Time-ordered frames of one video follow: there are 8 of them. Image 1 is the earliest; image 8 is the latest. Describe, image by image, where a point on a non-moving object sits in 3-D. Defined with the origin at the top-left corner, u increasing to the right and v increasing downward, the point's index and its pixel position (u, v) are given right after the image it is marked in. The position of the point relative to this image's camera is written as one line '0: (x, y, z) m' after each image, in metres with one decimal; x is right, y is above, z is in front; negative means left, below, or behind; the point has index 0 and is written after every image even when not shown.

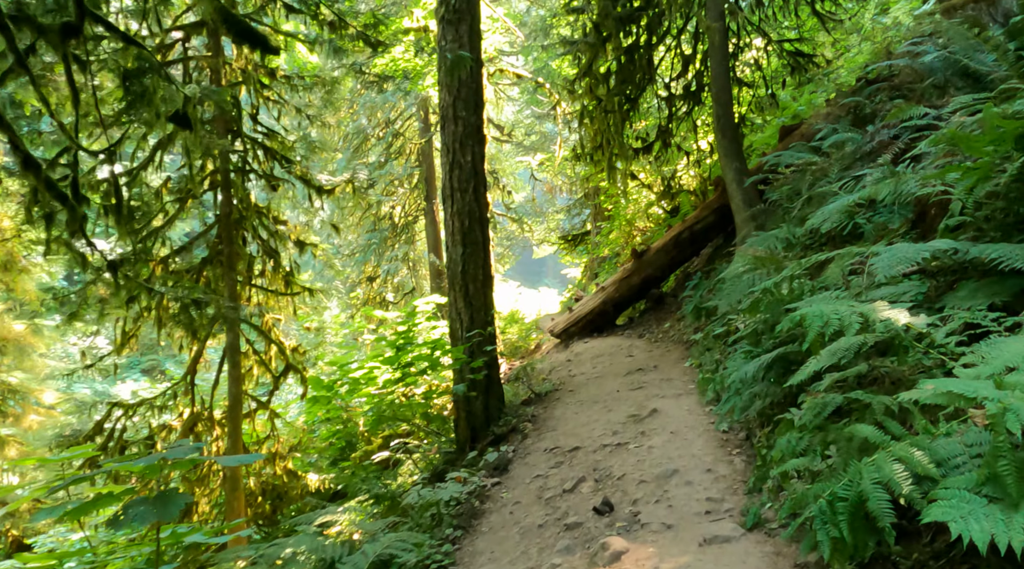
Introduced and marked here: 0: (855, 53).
0: (+5.1, +3.5, +11.4) m
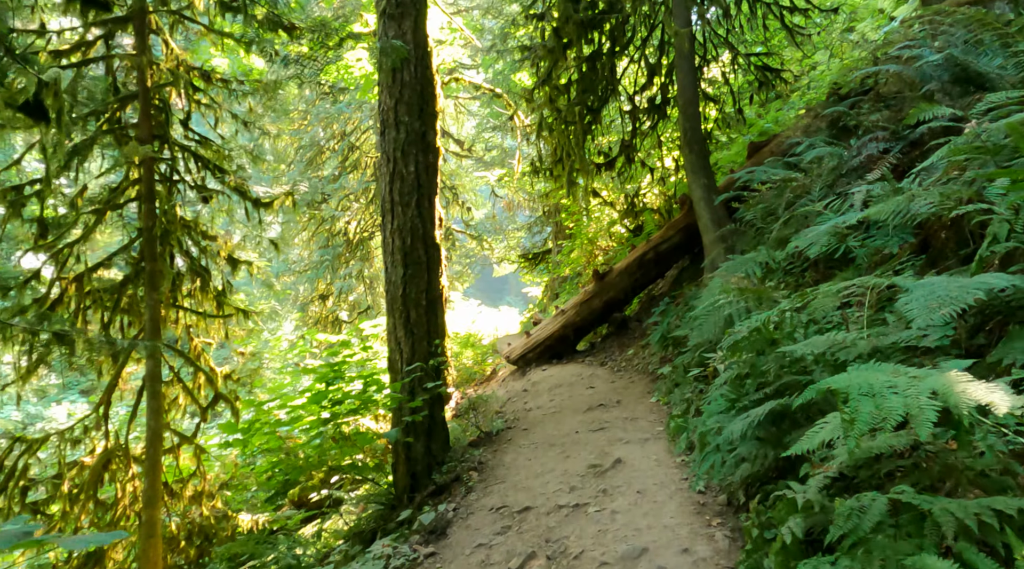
0: (+4.5, +3.1, +11.0) m
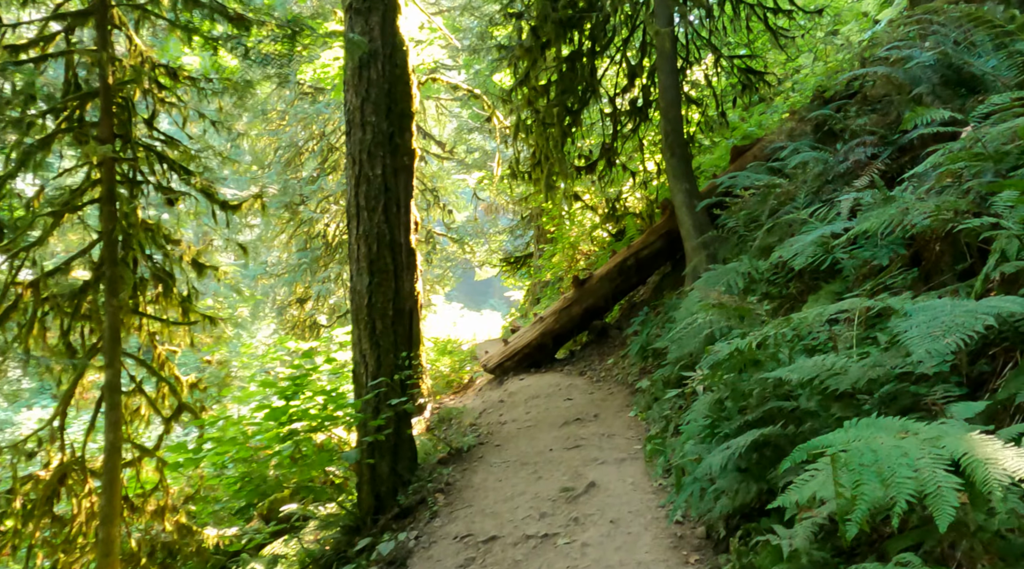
0: (+4.2, +3.0, +10.9) m
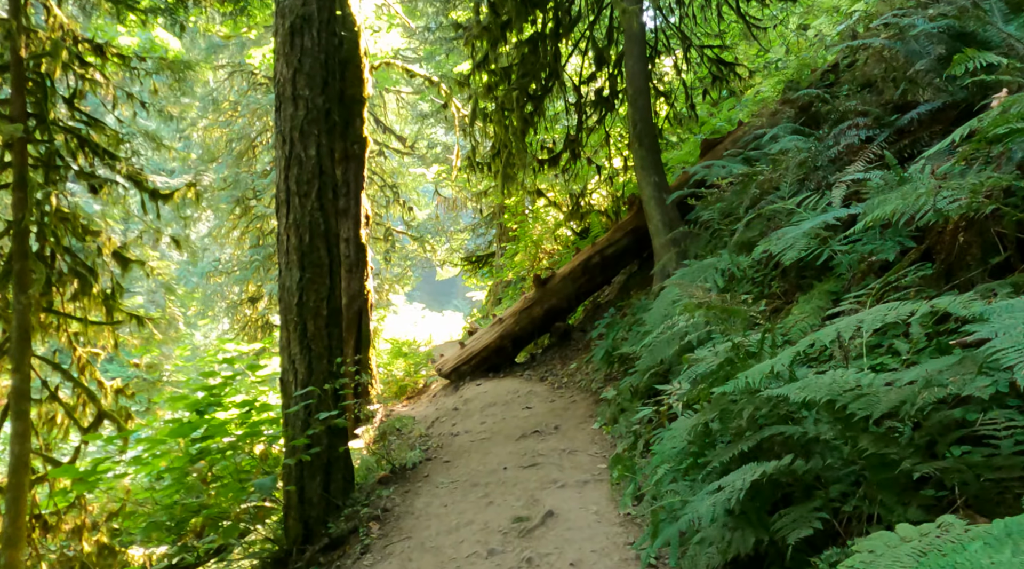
0: (+3.7, +3.0, +10.4) m
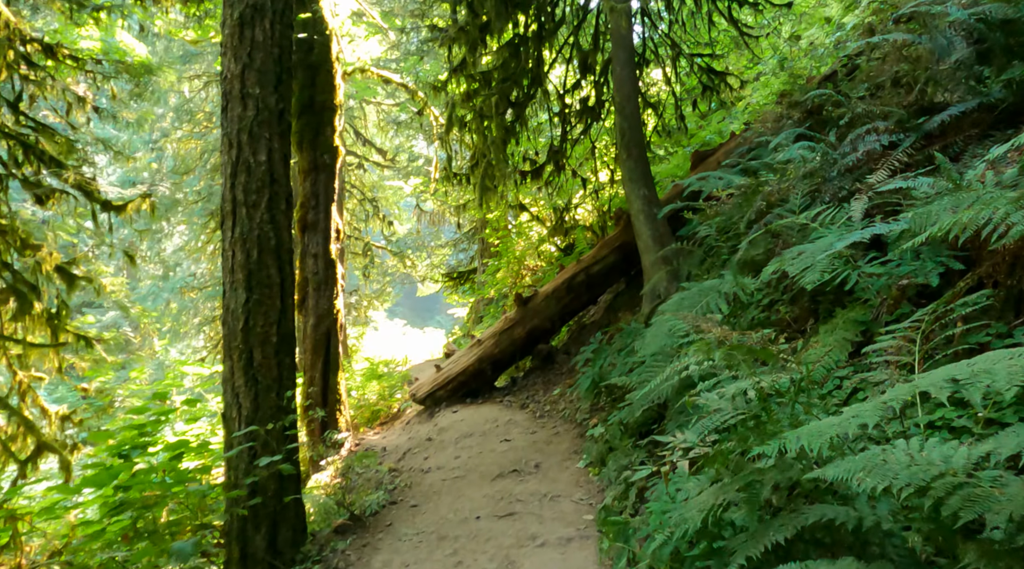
0: (+3.4, +2.7, +10.0) m
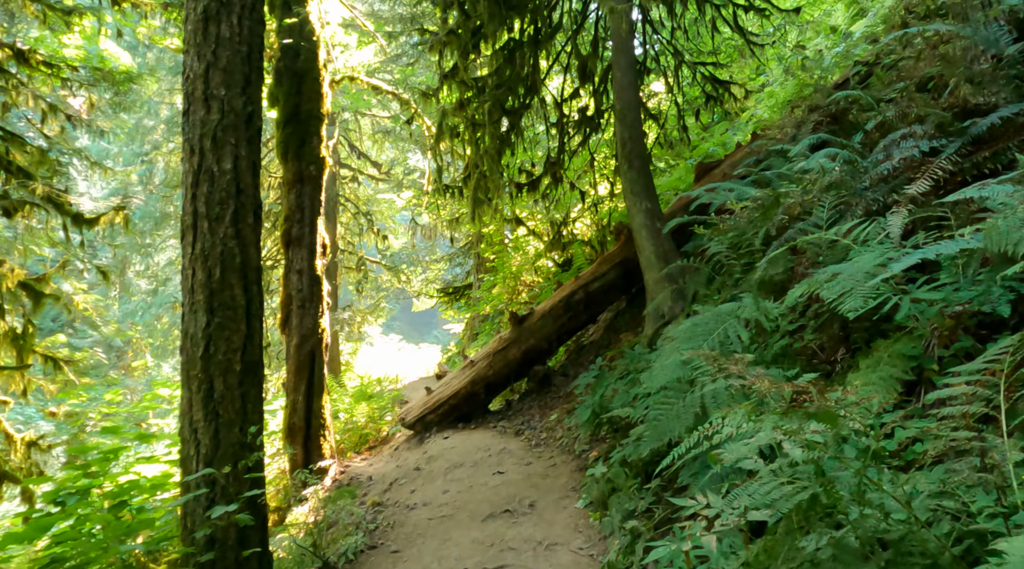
0: (+3.4, +2.5, +9.6) m
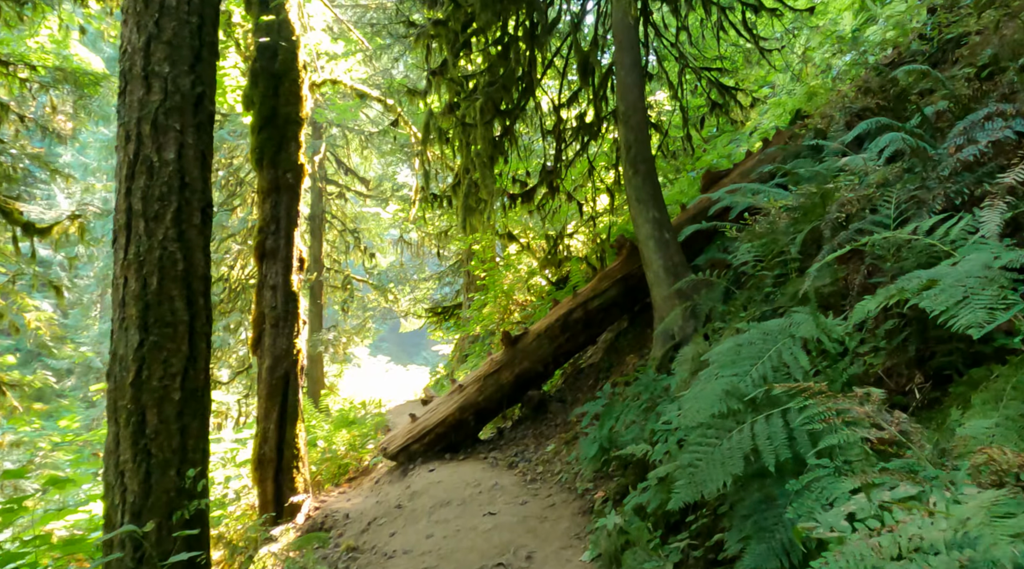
0: (+3.3, +2.3, +9.1) m
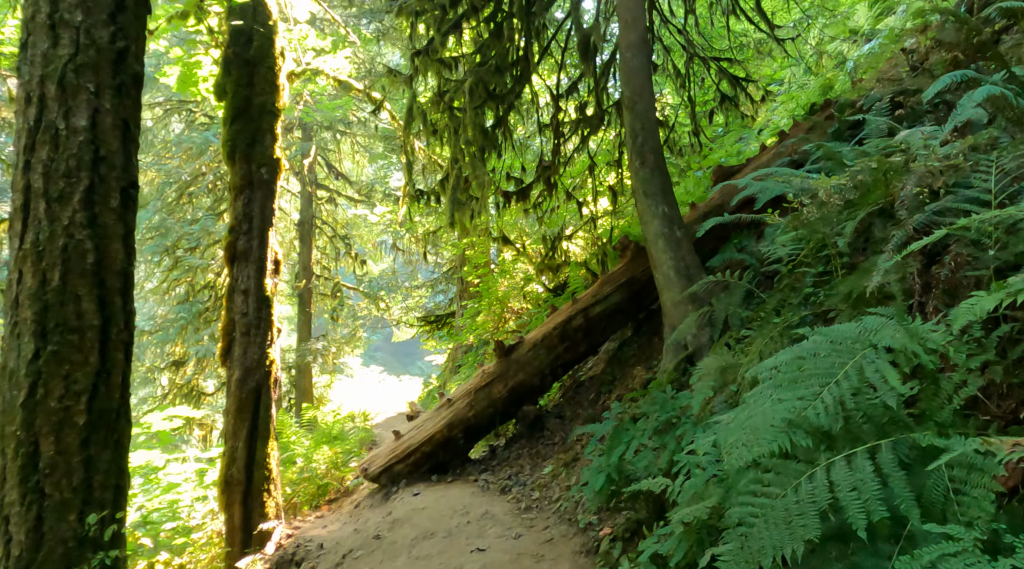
0: (+3.2, +2.2, +8.5) m
